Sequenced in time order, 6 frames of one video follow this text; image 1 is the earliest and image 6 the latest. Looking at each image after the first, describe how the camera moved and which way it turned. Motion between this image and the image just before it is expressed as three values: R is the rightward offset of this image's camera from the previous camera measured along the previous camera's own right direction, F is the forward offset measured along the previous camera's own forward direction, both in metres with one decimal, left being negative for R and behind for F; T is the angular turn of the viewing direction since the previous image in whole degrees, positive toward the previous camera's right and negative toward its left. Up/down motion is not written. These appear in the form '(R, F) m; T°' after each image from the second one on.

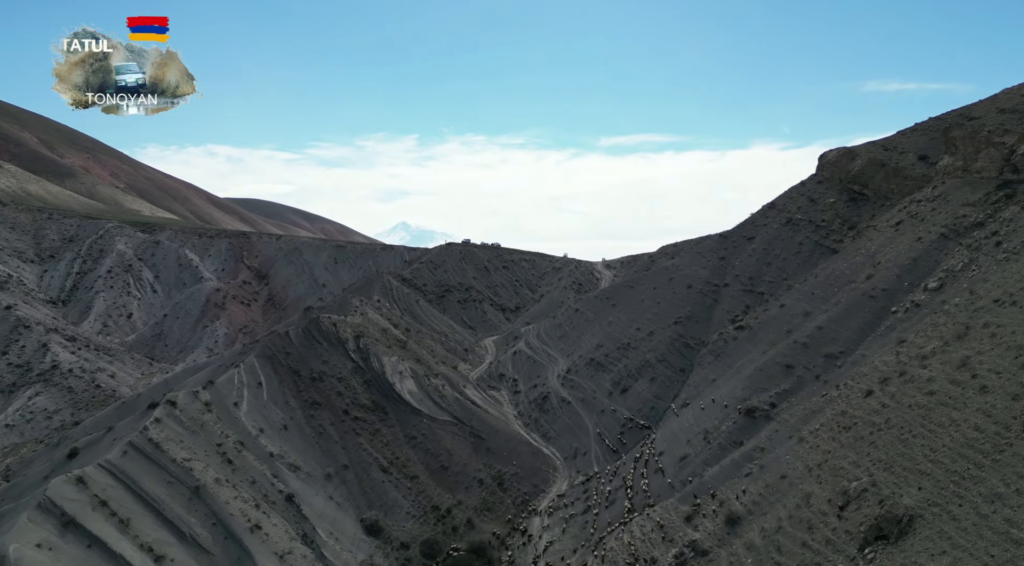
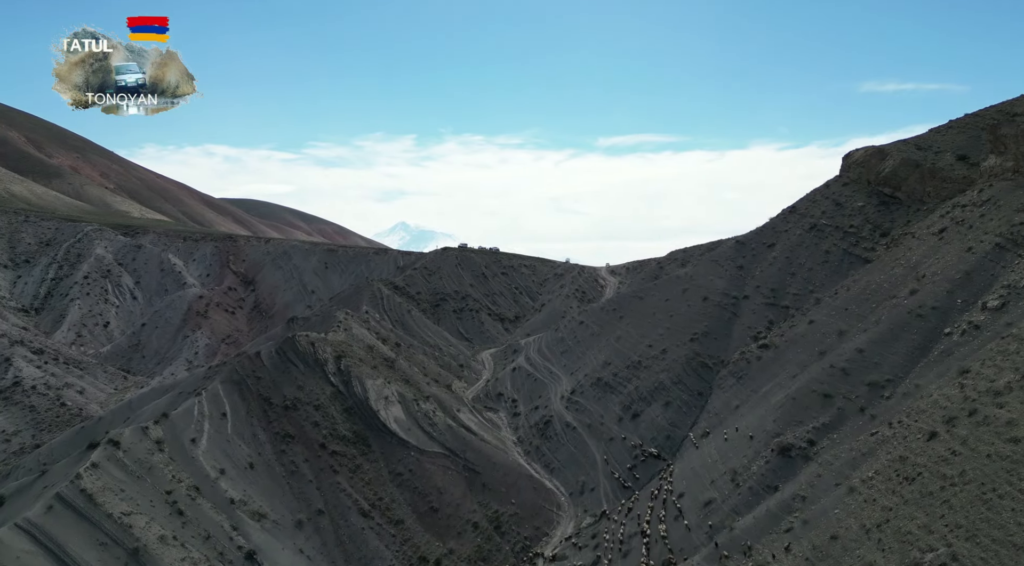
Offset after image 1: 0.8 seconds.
(0.0, +3.3) m; 0°
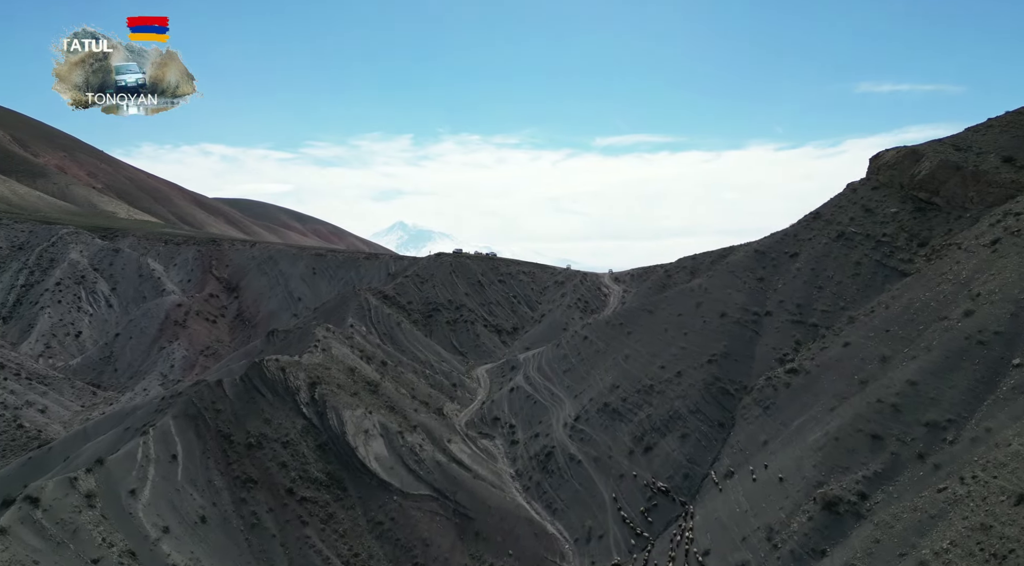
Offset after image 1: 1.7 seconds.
(0.0, +3.4) m; 0°
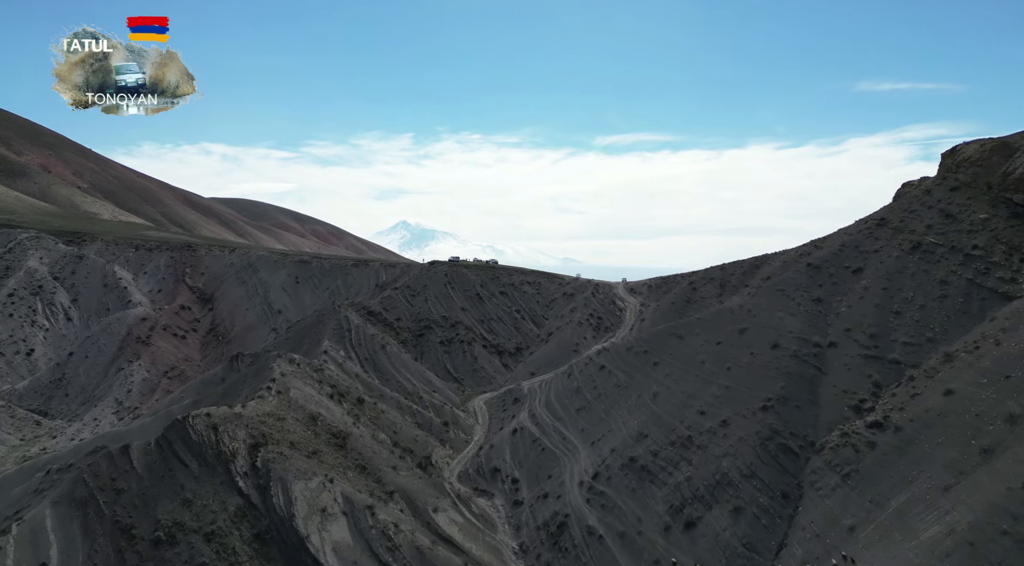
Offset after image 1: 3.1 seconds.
(0.0, +6.0) m; 0°
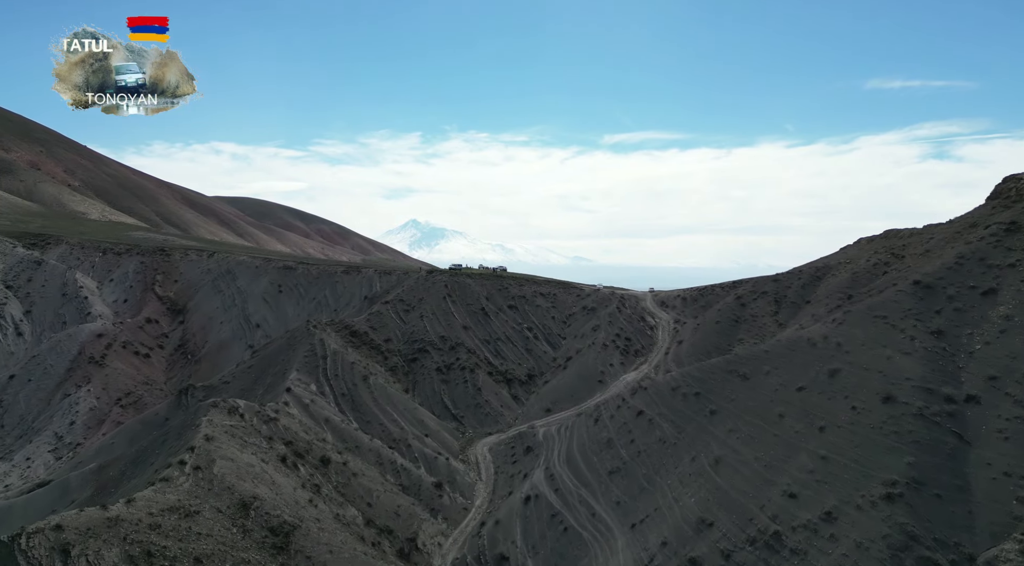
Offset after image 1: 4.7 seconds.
(-0.1, +7.0) m; -1°
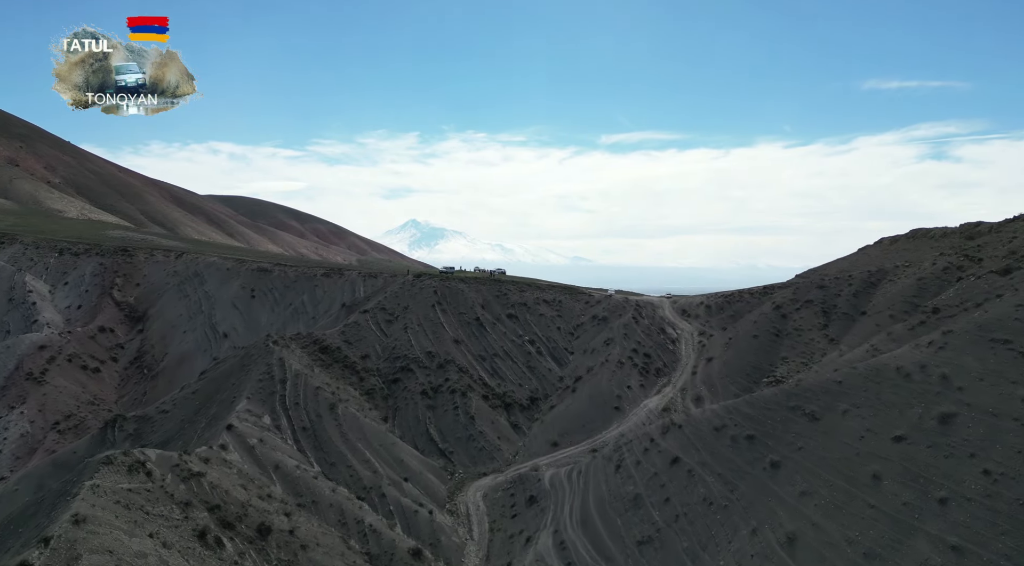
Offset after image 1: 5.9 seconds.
(0.0, +5.4) m; 0°
